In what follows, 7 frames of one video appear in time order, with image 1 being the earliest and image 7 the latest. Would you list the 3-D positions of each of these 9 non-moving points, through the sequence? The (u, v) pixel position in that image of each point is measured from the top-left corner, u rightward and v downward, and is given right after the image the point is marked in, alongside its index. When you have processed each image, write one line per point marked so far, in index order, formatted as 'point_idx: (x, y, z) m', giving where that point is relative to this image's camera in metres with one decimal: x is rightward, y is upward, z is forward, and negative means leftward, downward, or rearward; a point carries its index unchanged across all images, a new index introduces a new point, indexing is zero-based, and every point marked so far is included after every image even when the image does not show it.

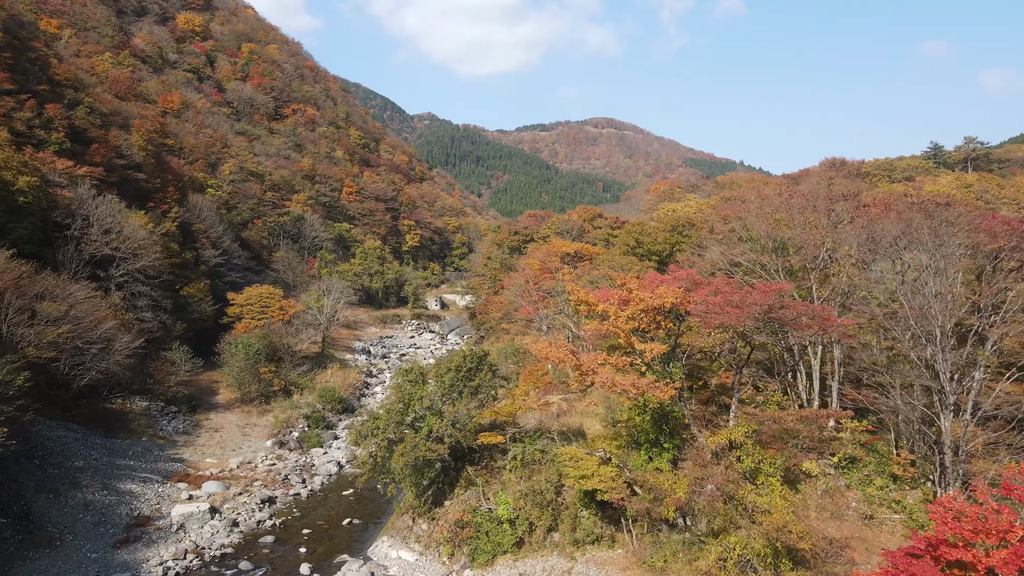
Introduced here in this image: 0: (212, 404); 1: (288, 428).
0: (-8.0, -3.1, +19.6) m
1: (-5.6, -3.5, +18.4) m
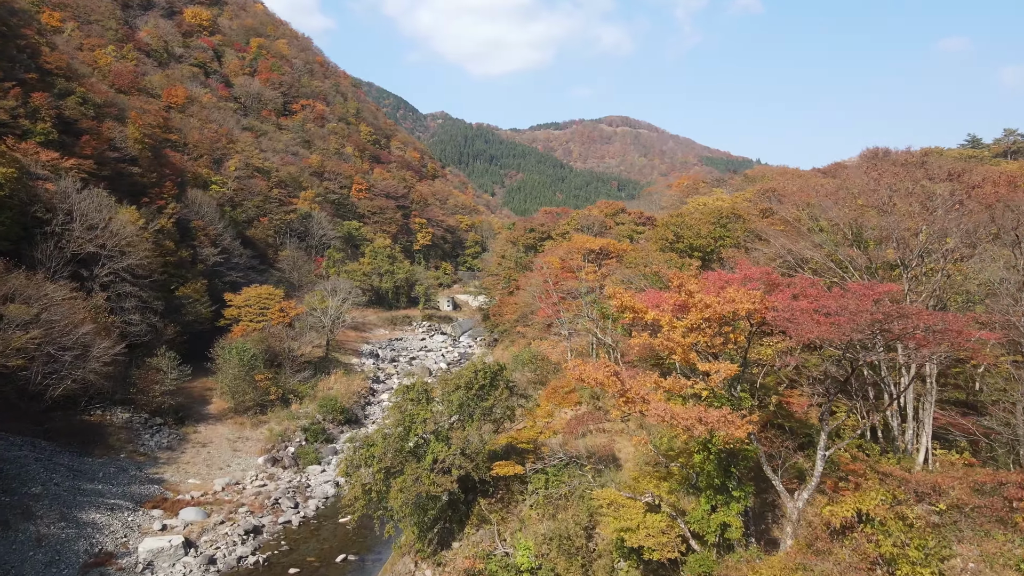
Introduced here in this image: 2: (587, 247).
0: (-7.6, -3.2, +18.0) m
1: (-5.2, -3.5, +16.8) m
2: (+2.0, +1.2, +19.1) m
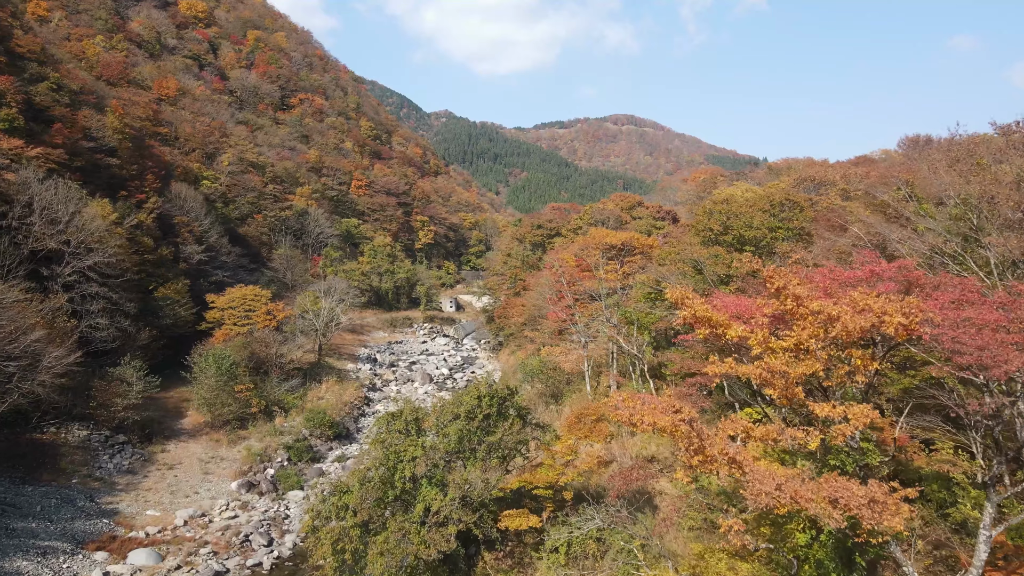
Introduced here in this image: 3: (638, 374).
0: (-7.4, -3.2, +16.1) m
1: (-5.1, -3.5, +14.9) m
2: (+2.2, +1.1, +17.1) m
3: (+2.3, -1.5, +13.2) m
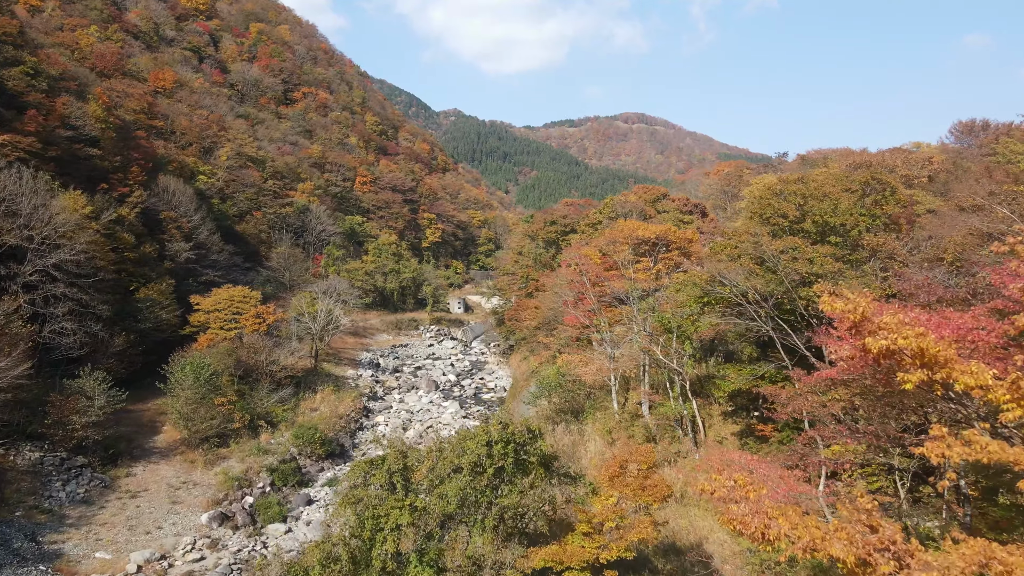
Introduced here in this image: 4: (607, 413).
0: (-7.2, -3.2, +14.3) m
1: (-4.8, -3.6, +13.0) m
2: (+2.5, +1.1, +15.2) m
3: (+2.5, -1.6, +11.3) m
4: (+1.6, -2.2, +12.5) m
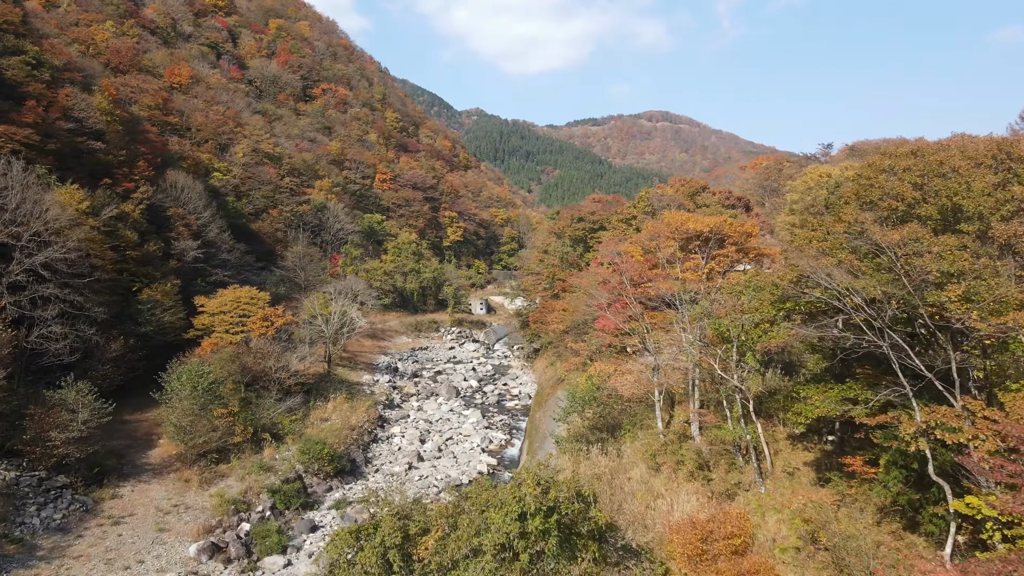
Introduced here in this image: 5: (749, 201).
0: (-6.7, -3.2, +13.0) m
1: (-4.4, -3.6, +11.7) m
2: (+3.0, +1.1, +13.6) m
3: (+2.9, -1.6, +9.7) m
4: (+2.1, -2.2, +11.0) m
5: (+6.3, +2.3, +19.5) m
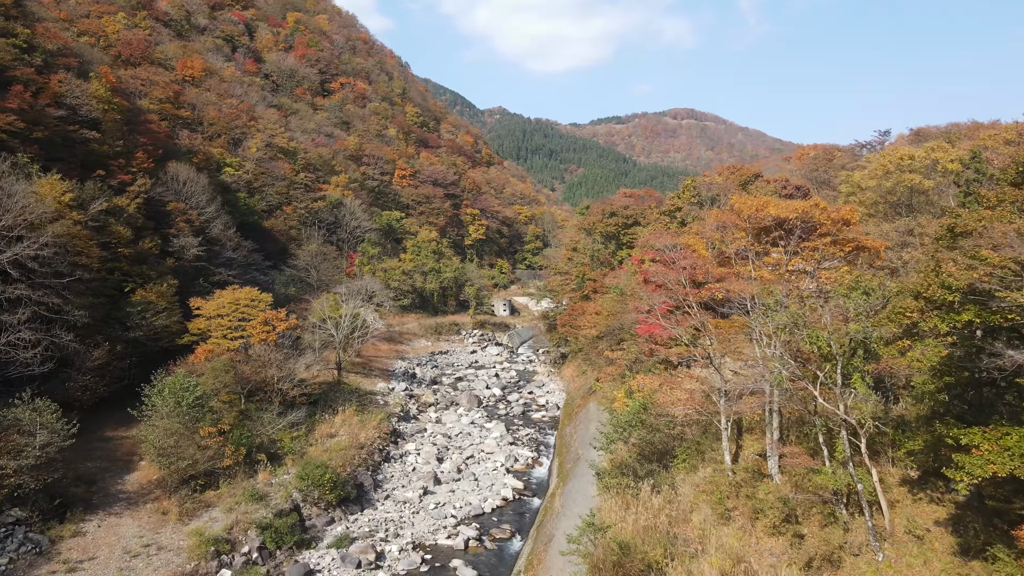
0: (-6.2, -3.2, +11.2) m
1: (-3.9, -3.6, +9.9) m
2: (+3.5, +1.1, +11.6) m
3: (+3.3, -1.6, +7.7) m
4: (+2.4, -2.2, +9.0) m
5: (+6.9, +2.3, +17.4) m
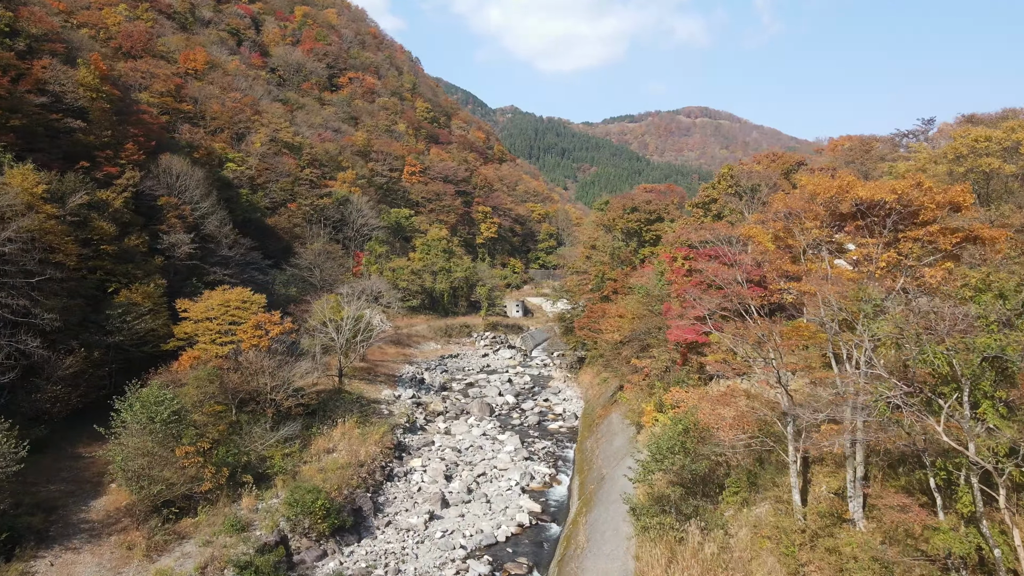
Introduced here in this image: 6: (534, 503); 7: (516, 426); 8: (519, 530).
0: (-6.0, -3.2, +9.8) m
1: (-3.7, -3.6, +8.4) m
2: (+3.7, +1.1, +10.0) m
3: (+3.4, -1.6, +6.1) m
4: (+2.6, -2.2, +7.4) m
5: (+7.2, +2.3, +15.7) m
6: (+0.4, -3.9, +13.4) m
7: (+0.1, -3.6, +19.1) m
8: (+0.1, -4.0, +12.2) m
